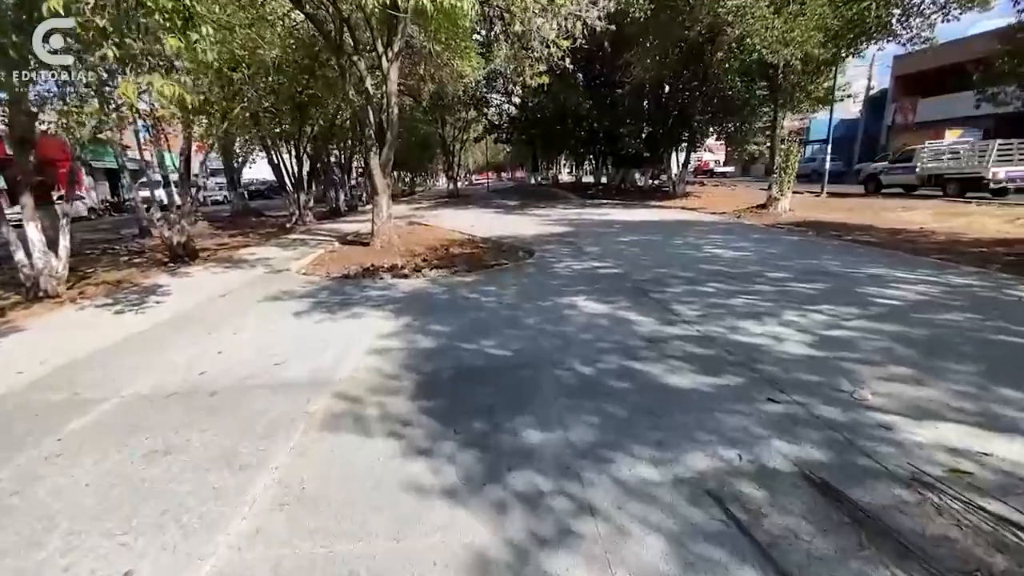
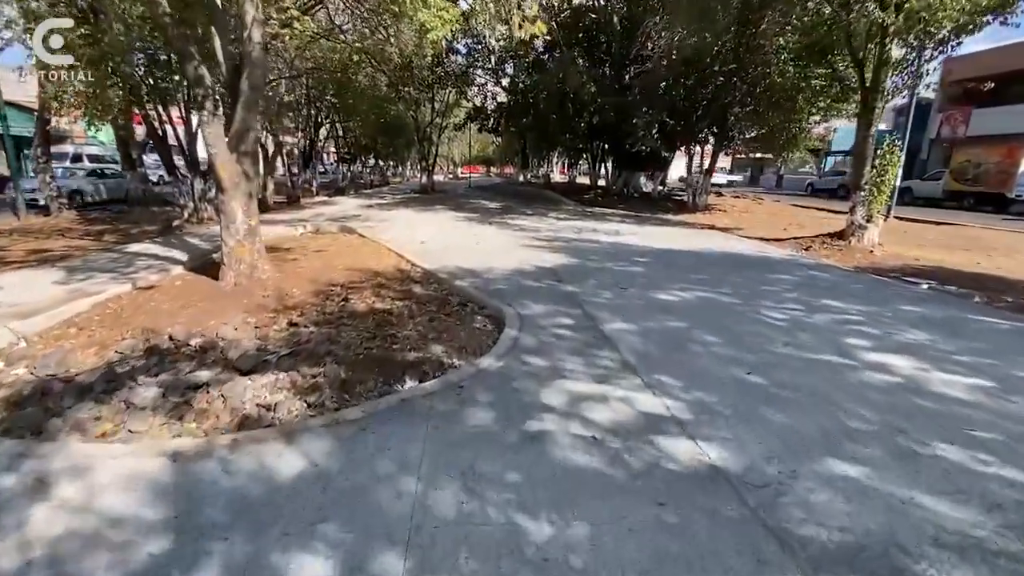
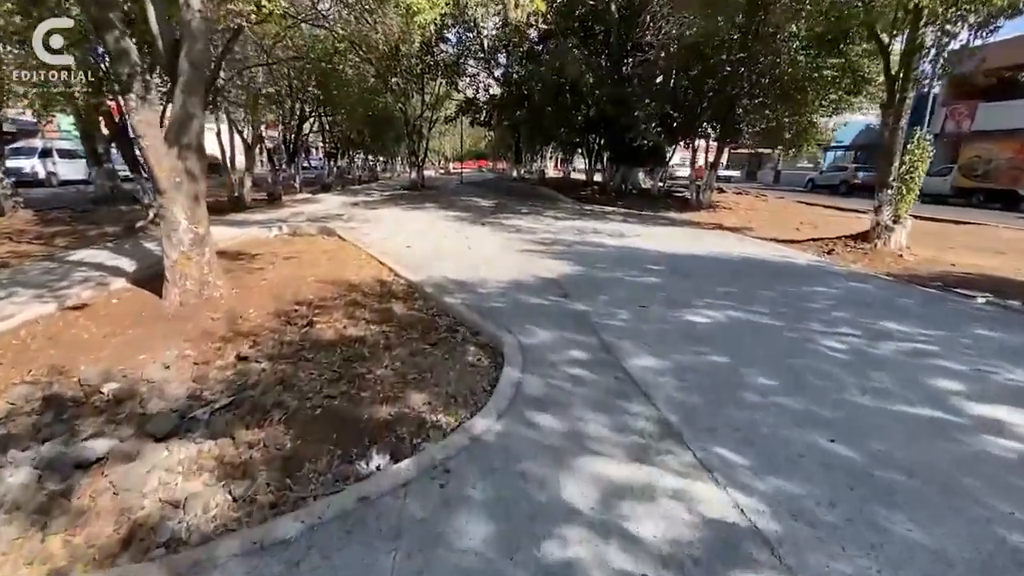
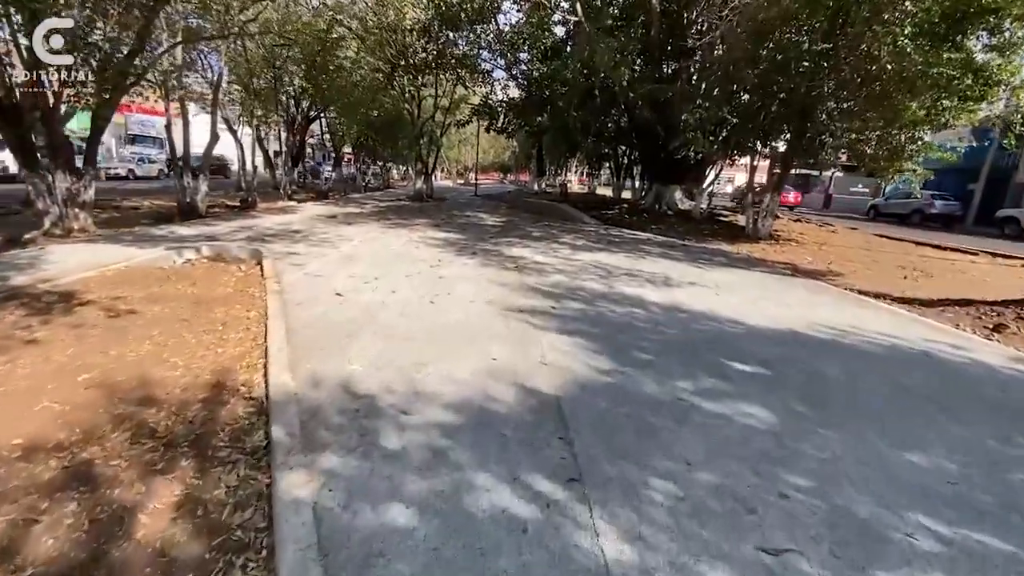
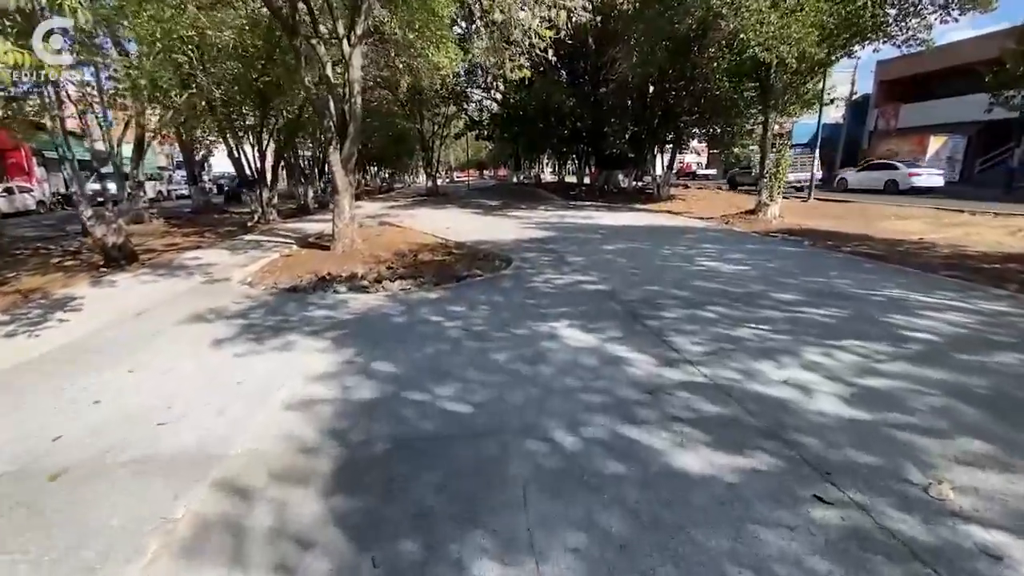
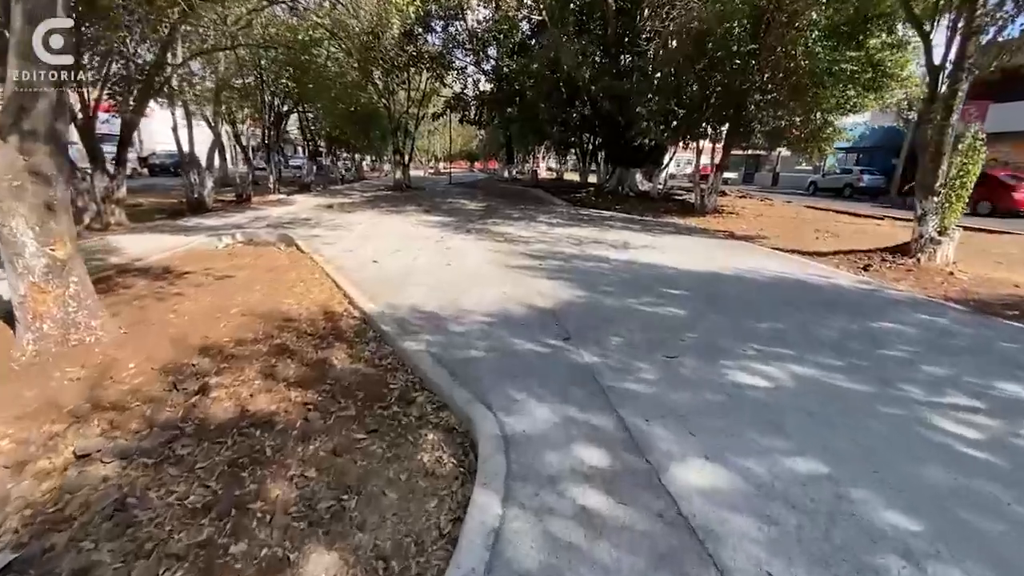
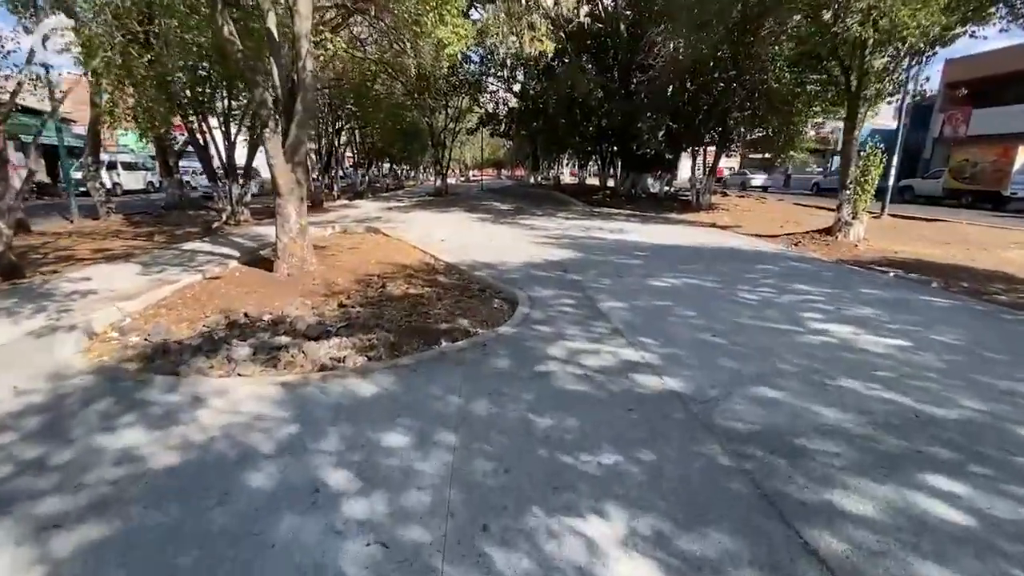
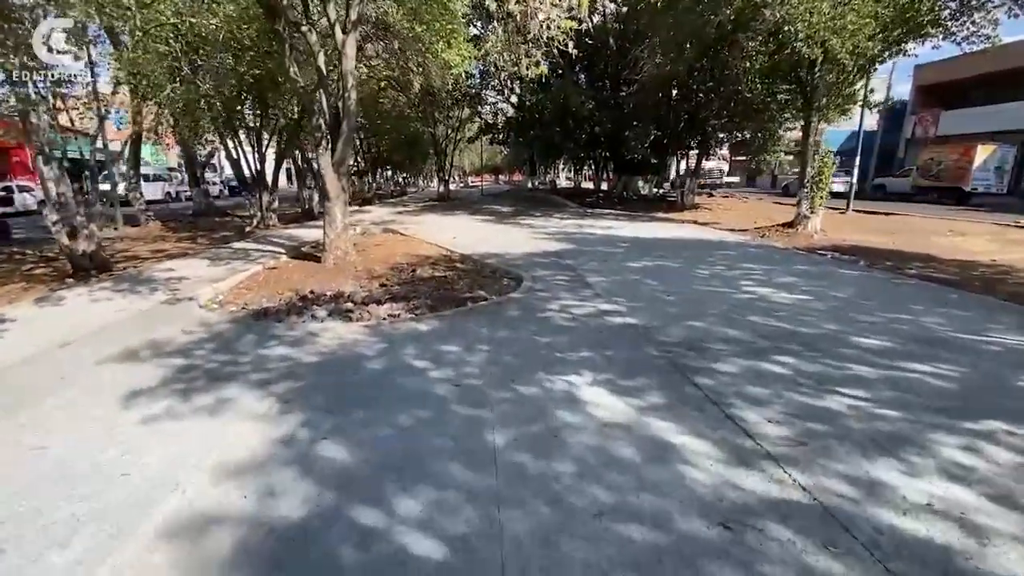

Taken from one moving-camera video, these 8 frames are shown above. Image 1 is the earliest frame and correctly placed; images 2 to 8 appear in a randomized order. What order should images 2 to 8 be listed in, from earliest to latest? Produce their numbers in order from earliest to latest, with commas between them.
5, 8, 7, 2, 3, 6, 4
